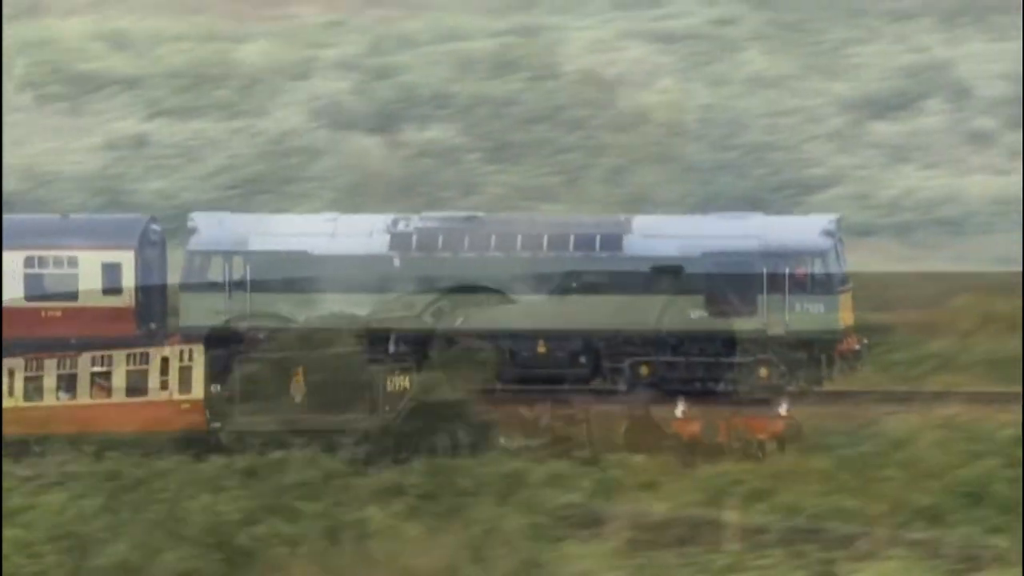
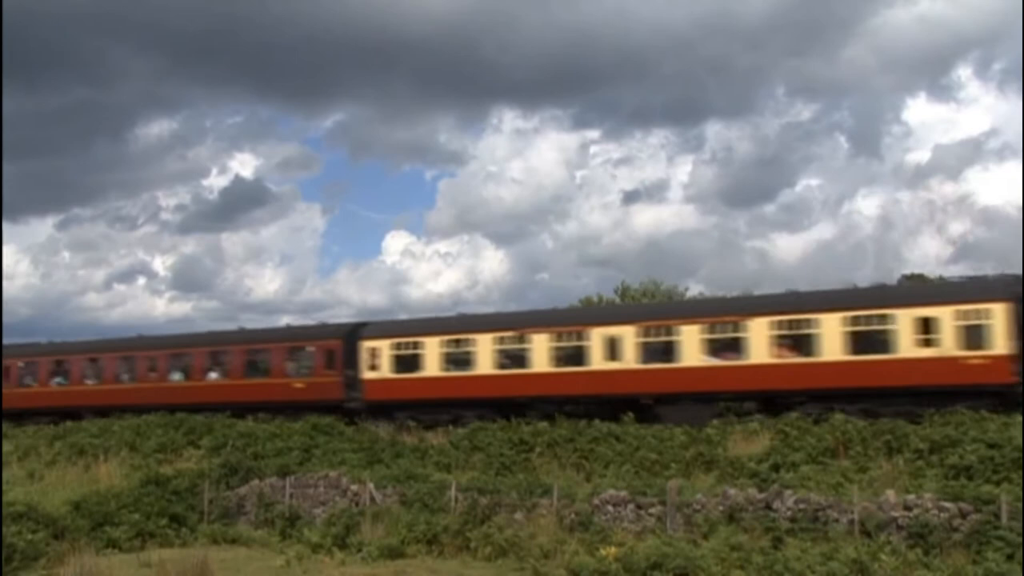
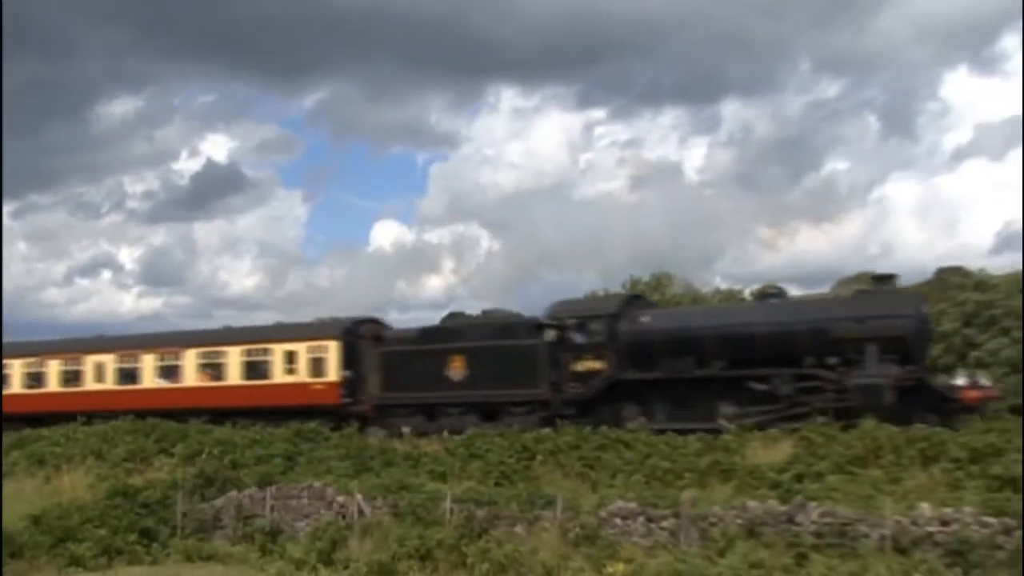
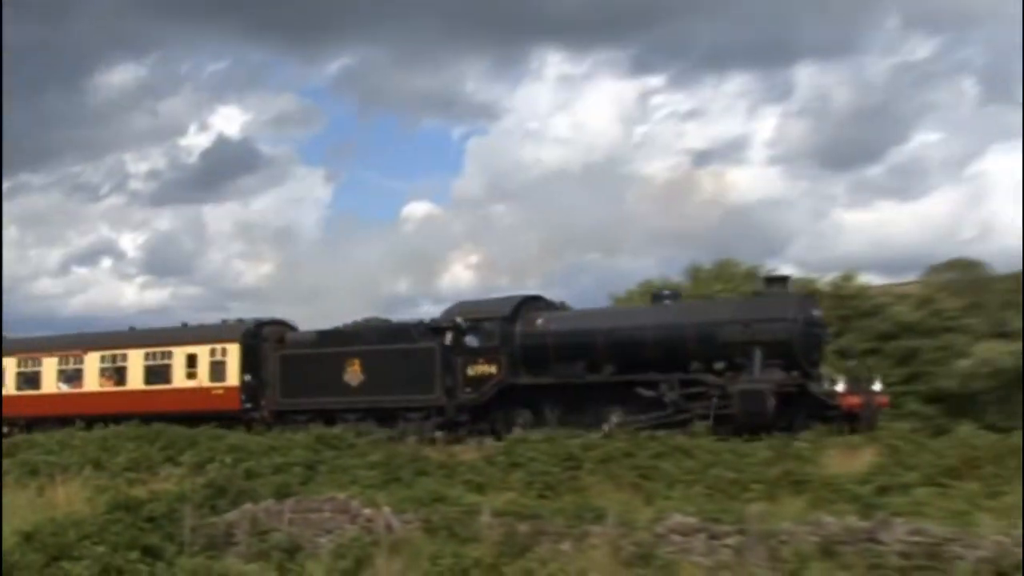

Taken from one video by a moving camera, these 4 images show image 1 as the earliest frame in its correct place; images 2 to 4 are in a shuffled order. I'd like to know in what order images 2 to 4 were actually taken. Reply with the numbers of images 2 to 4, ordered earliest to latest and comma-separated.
4, 3, 2
